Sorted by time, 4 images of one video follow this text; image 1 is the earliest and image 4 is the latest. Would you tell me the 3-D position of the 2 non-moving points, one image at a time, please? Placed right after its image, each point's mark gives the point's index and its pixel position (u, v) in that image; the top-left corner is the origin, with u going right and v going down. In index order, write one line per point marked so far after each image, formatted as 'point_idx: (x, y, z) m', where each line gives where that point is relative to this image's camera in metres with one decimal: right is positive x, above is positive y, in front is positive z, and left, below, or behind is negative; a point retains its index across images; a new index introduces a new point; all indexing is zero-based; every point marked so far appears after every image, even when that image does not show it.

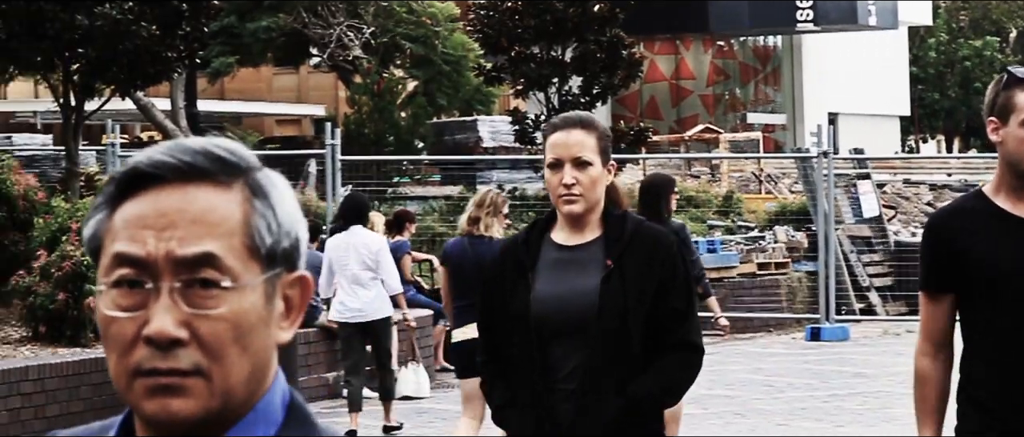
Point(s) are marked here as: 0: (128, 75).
0: (-2.6, +1.0, +15.5) m
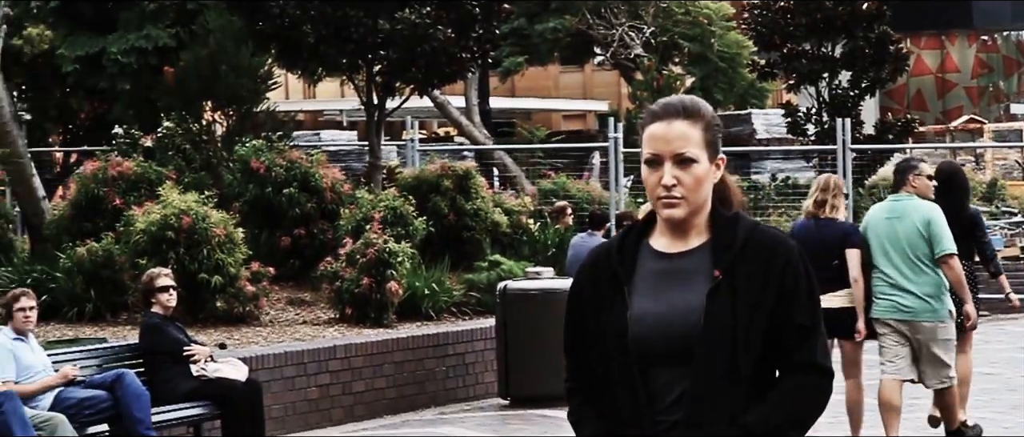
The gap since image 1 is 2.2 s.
0: (-0.6, +1.0, +16.6) m
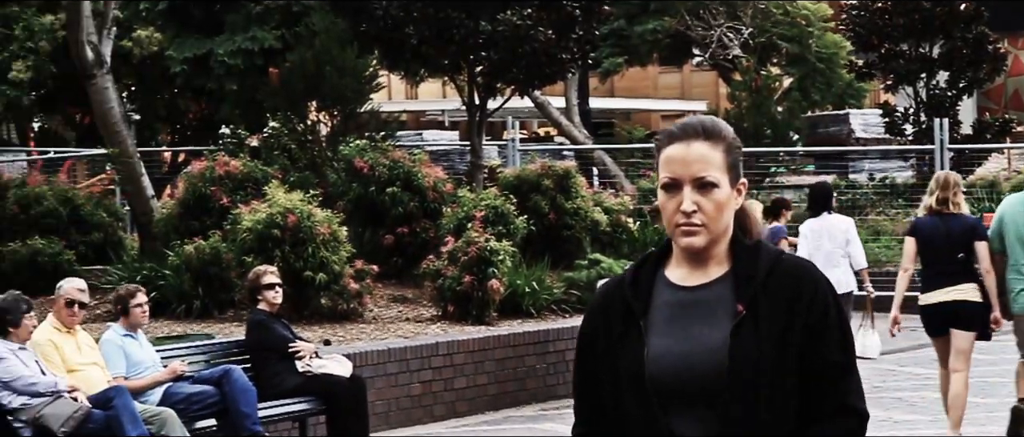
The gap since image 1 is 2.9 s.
0: (+0.1, +1.0, +16.8) m
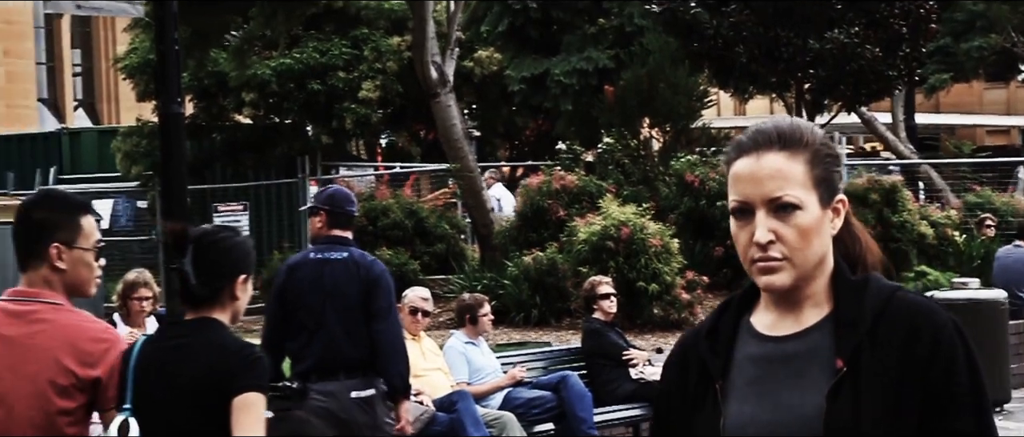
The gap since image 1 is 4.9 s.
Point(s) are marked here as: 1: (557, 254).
0: (+2.5, +0.9, +17.2) m
1: (+0.3, -0.2, +14.9) m
